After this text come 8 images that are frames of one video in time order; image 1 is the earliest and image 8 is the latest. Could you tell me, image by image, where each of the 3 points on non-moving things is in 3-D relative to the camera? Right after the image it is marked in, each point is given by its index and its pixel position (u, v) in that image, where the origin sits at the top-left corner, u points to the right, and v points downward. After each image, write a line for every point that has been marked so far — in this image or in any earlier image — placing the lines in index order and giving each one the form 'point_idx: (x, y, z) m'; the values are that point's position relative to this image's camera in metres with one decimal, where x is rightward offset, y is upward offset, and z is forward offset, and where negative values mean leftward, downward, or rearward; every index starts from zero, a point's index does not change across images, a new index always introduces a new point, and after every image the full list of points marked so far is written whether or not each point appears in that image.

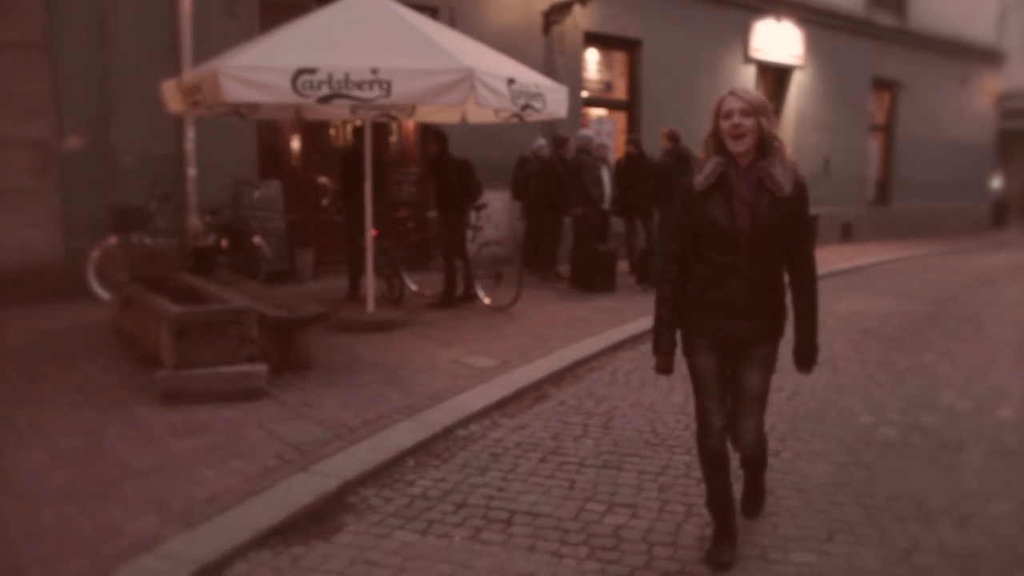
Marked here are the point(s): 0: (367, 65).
0: (-1.2, +1.8, +7.4) m
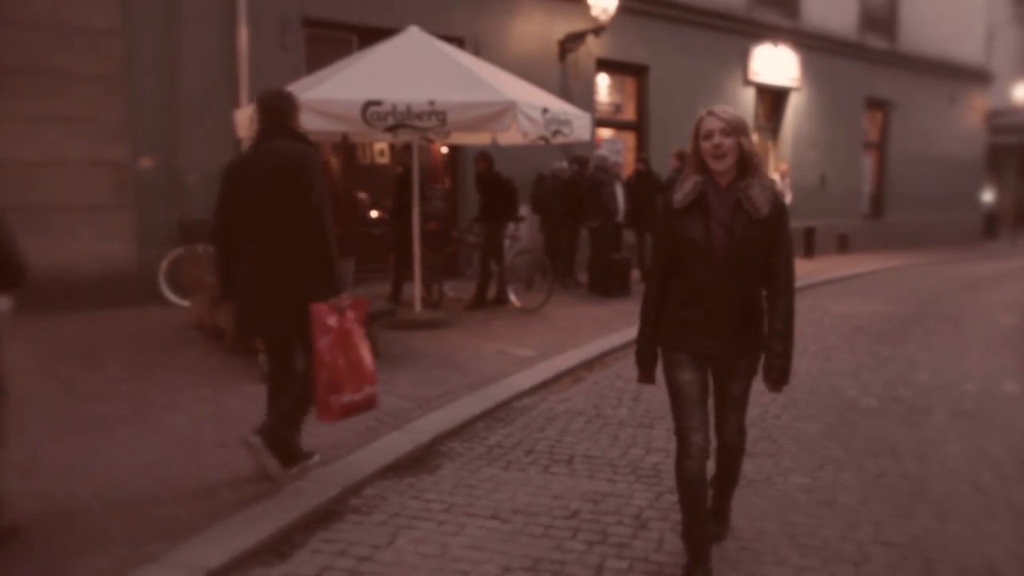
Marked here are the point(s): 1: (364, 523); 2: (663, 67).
0: (-0.8, +1.8, +8.6) m
1: (-0.7, -1.2, +4.5) m
2: (+3.0, +4.4, +17.7) m
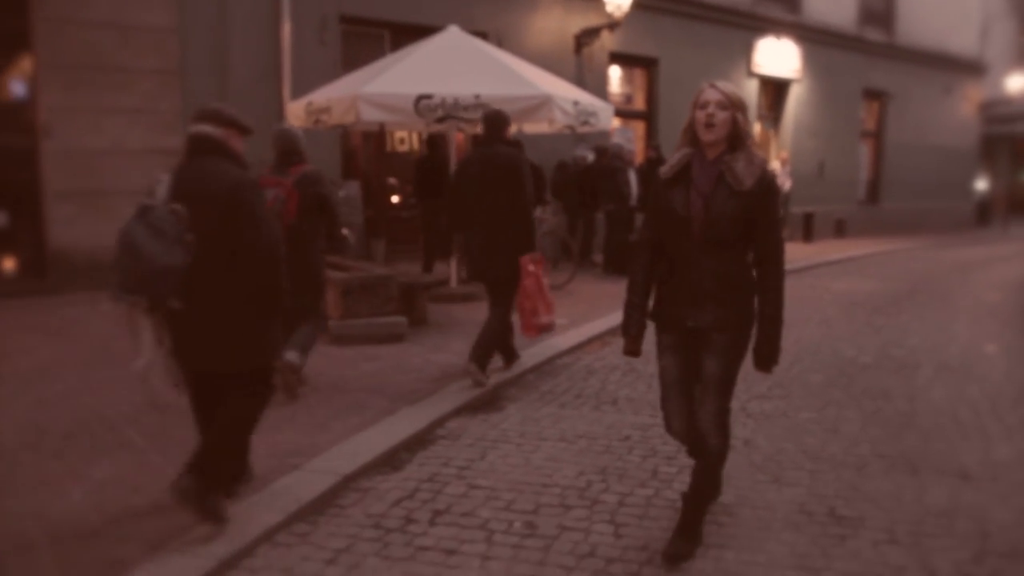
0: (-0.4, +2.1, +9.5) m
1: (-0.4, -1.0, +5.5) m
2: (+3.3, +4.8, +18.6) m
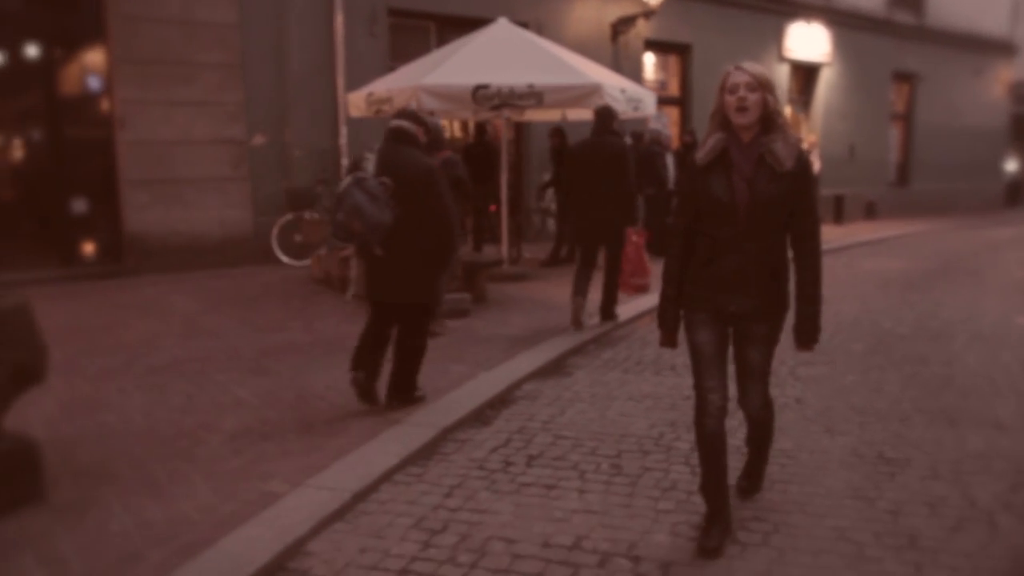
0: (+0.1, +2.3, +10.1) m
1: (+0.1, -0.8, +6.1) m
2: (+4.1, +5.2, +19.0) m
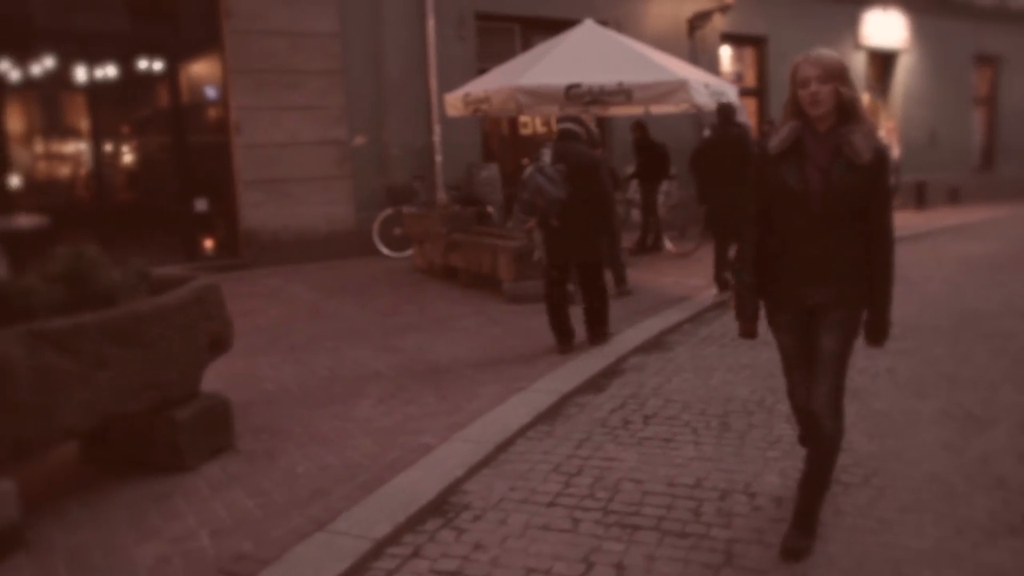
0: (+1.2, +2.5, +10.7) m
1: (+1.0, -0.6, +6.7) m
2: (+5.9, +5.4, +19.2) m
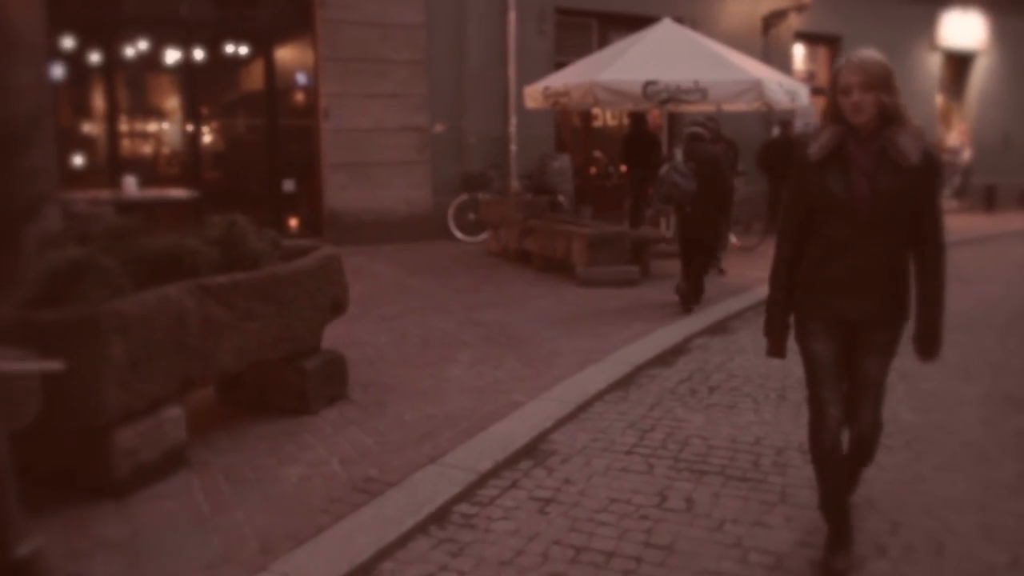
0: (+2.2, +2.7, +11.2) m
1: (+1.6, -0.5, +7.3) m
2: (+7.5, +5.5, +19.5) m
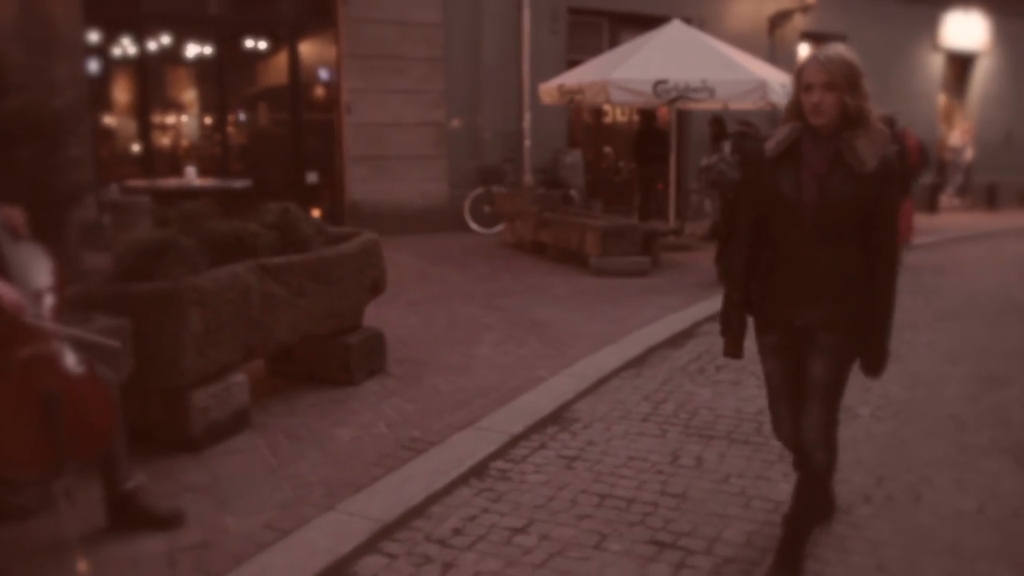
0: (+2.5, +2.8, +11.8) m
1: (+1.8, -0.4, +7.9) m
2: (+7.8, +5.6, +20.0) m
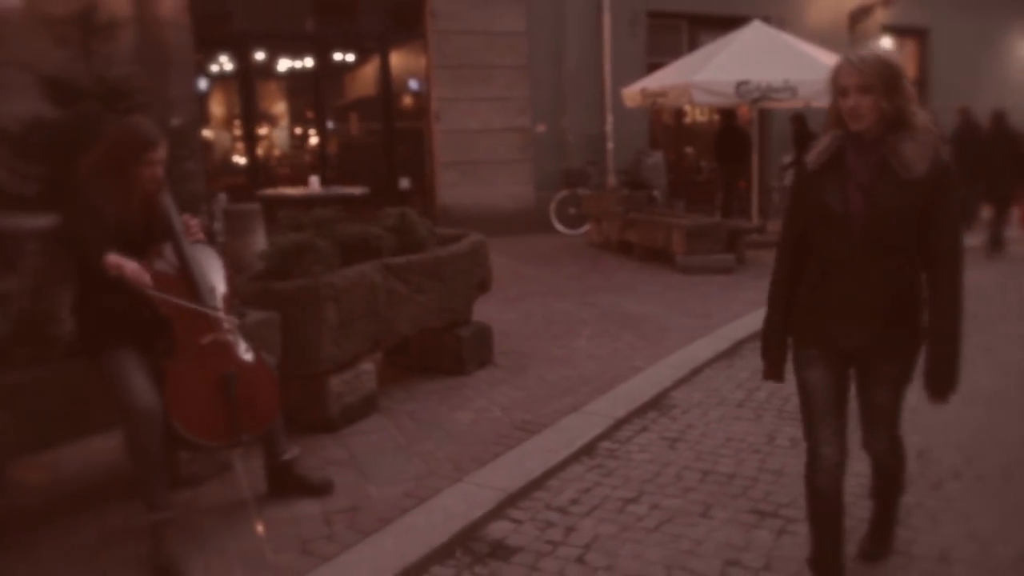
0: (+3.6, +2.8, +12.0) m
1: (+2.6, -0.4, +8.1) m
2: (+9.6, +5.7, +19.7) m
